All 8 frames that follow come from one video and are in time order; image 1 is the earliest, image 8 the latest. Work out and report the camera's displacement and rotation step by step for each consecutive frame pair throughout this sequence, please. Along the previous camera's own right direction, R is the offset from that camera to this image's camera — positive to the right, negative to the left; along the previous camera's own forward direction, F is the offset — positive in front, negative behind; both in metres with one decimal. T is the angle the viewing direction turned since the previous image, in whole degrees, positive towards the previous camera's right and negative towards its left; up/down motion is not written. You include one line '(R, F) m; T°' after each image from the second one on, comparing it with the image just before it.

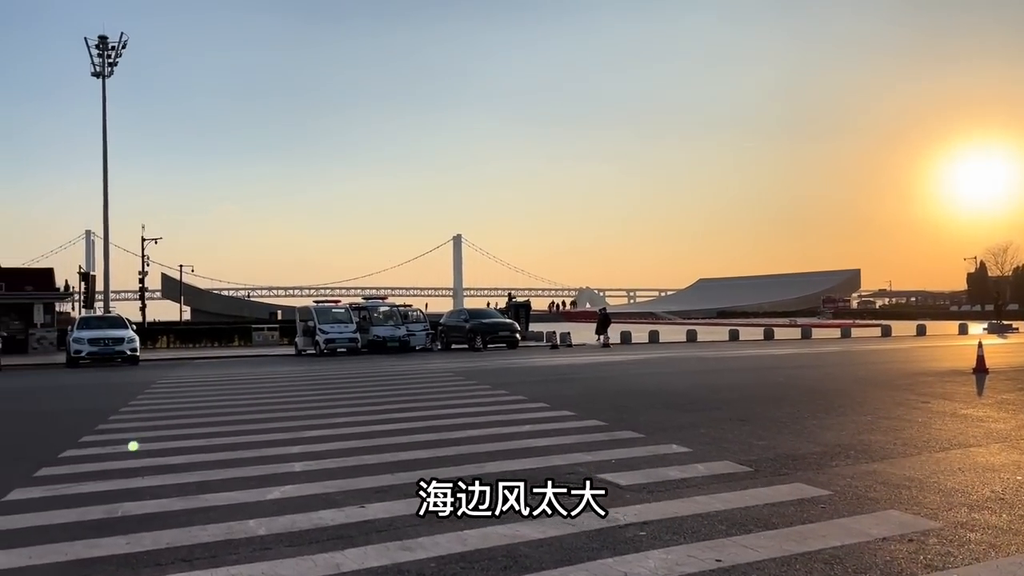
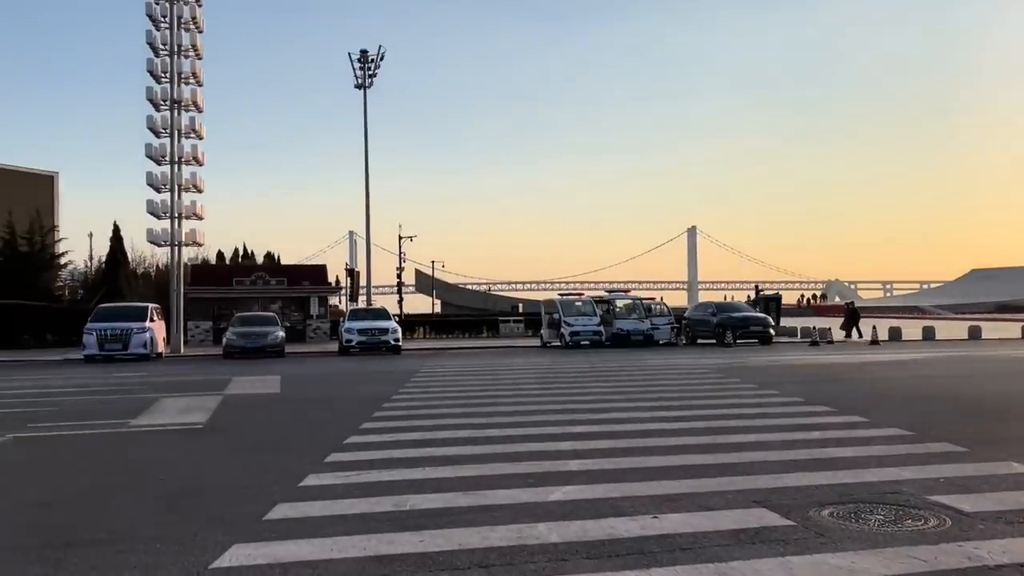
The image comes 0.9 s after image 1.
(-0.5, +0.6) m; -16°
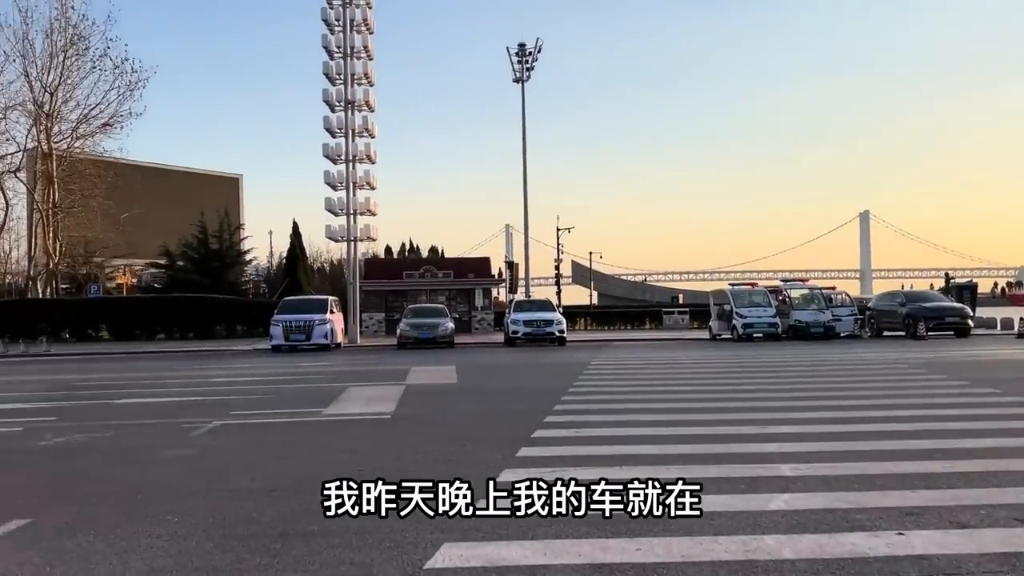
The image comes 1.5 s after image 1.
(-0.4, +0.4) m; -11°
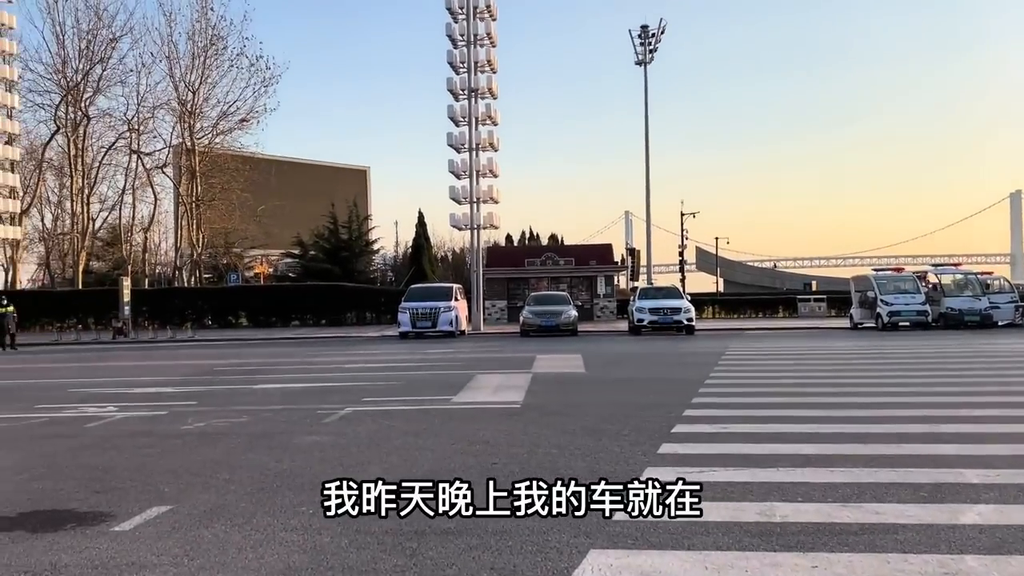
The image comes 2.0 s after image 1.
(-0.2, +0.5) m; -8°
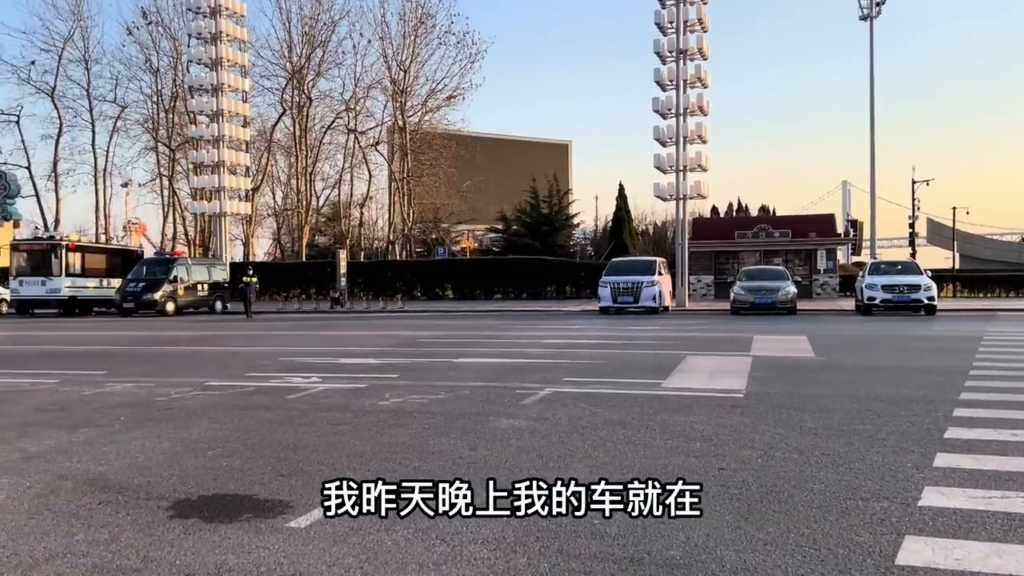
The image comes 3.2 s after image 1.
(-0.2, +1.1) m; -13°
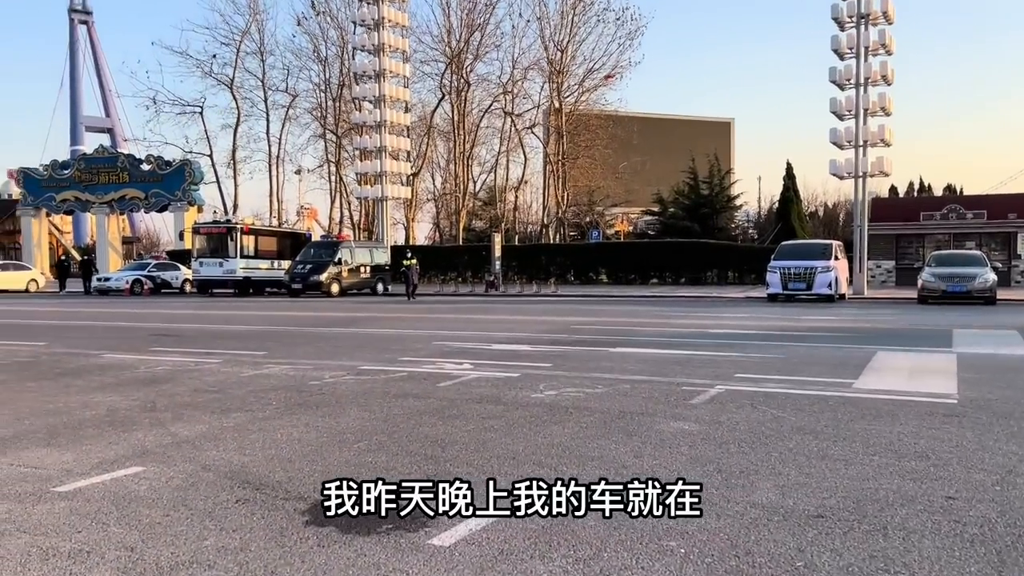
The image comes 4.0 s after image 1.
(-0.1, +0.8) m; -10°
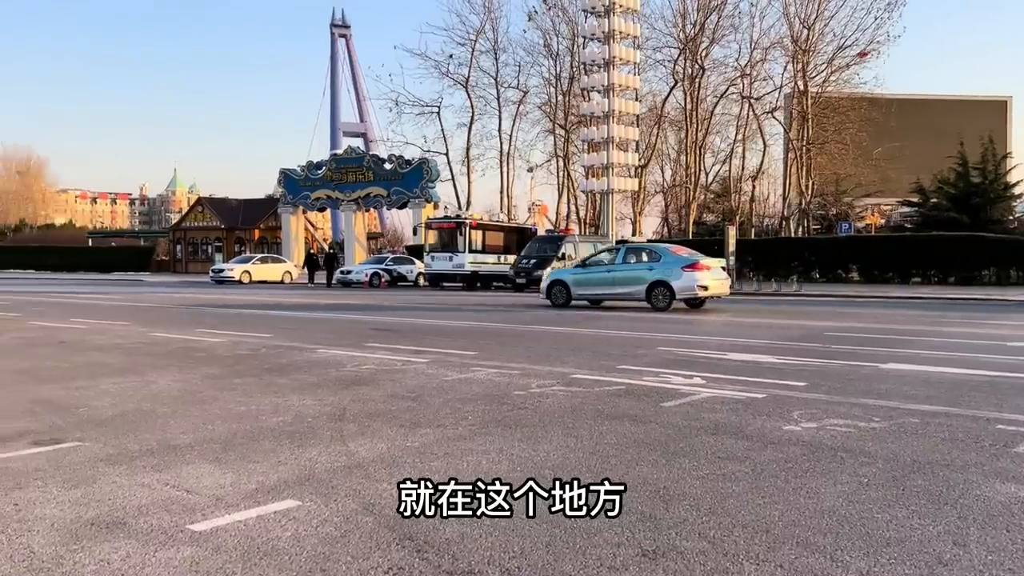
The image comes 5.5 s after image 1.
(-0.1, +1.6) m; -15°
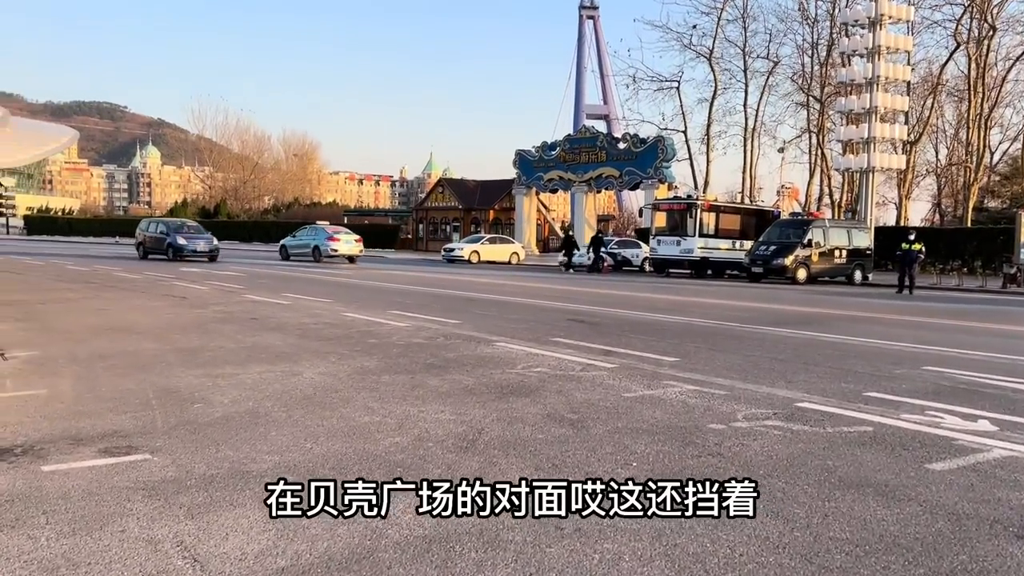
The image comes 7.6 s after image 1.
(+0.3, +2.1) m; -16°
